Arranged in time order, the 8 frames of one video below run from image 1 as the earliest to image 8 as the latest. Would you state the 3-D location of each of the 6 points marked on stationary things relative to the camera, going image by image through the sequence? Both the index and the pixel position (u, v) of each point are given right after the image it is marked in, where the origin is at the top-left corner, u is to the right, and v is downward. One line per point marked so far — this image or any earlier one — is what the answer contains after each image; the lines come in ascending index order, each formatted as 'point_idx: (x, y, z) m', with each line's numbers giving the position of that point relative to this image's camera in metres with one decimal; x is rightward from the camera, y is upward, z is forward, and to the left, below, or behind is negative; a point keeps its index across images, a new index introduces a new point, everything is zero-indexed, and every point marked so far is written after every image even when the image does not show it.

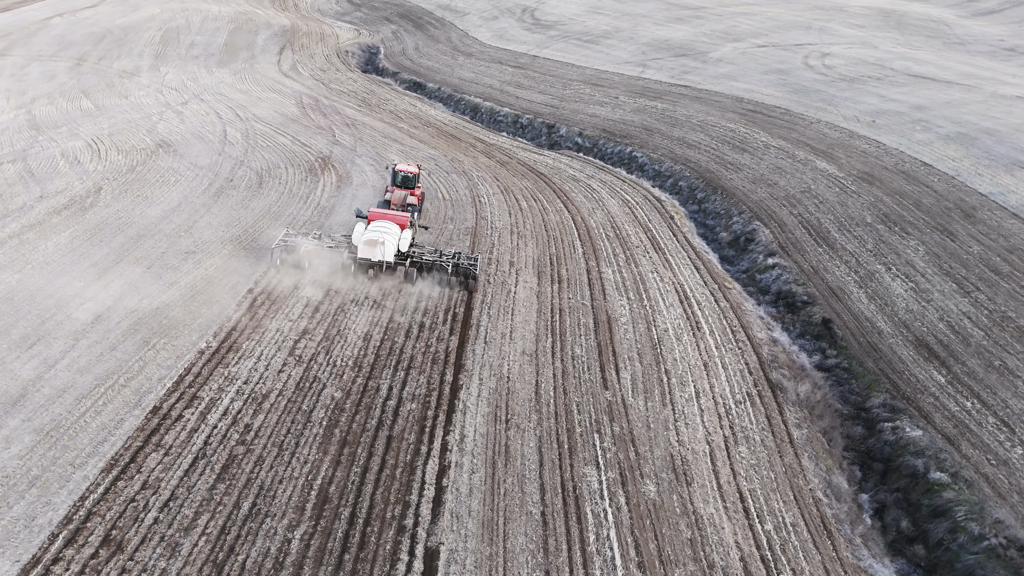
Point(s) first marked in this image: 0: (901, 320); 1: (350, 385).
0: (+8.3, -0.7, +15.3) m
1: (-2.3, -1.4, +10.2) m
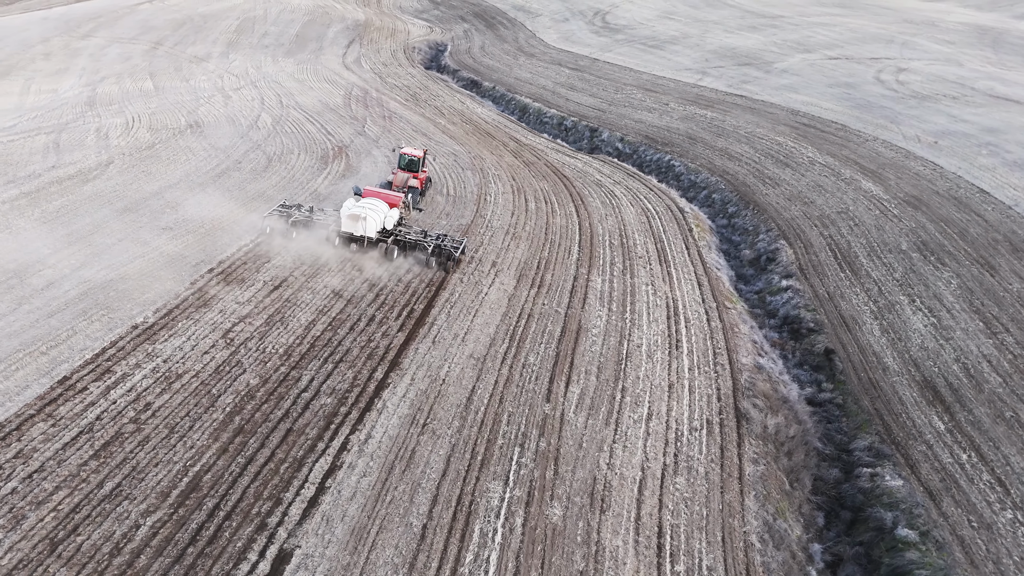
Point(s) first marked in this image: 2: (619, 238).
0: (+7.7, -1.4, +13.9) m
1: (-3.3, -1.2, +10.0) m
2: (+2.7, +1.3, +18.3) m
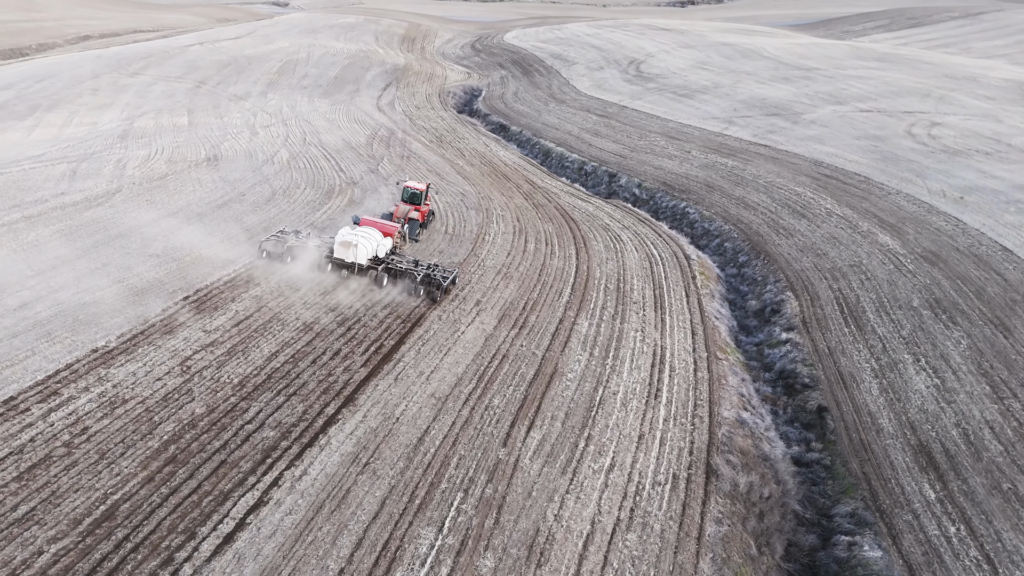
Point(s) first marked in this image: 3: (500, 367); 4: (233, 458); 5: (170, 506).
0: (+7.2, -2.4, +13.2) m
1: (-4.0, -1.6, +9.8) m
2: (+2.6, +0.1, +17.9) m
3: (-0.2, -1.4, +12.6) m
4: (-3.4, -2.1, +8.8) m
5: (-3.8, -2.4, +7.9) m
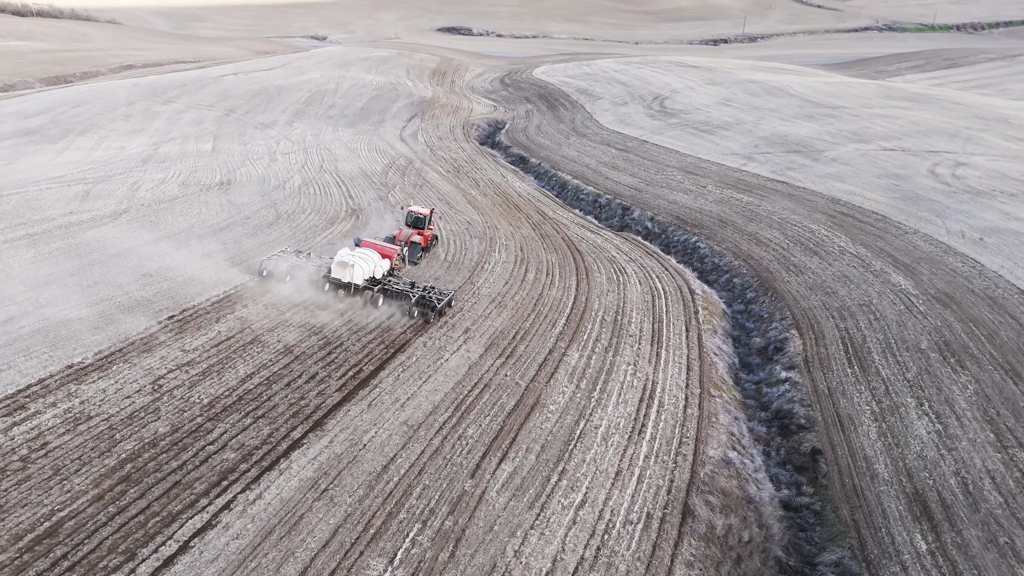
0: (+6.9, -3.1, +12.6) m
1: (-4.5, -1.8, +9.8) m
2: (+2.5, -0.7, +17.7) m
3: (-0.5, -1.9, +12.4) m
4: (-3.9, -2.3, +8.7) m
5: (-4.3, -2.6, +7.8) m
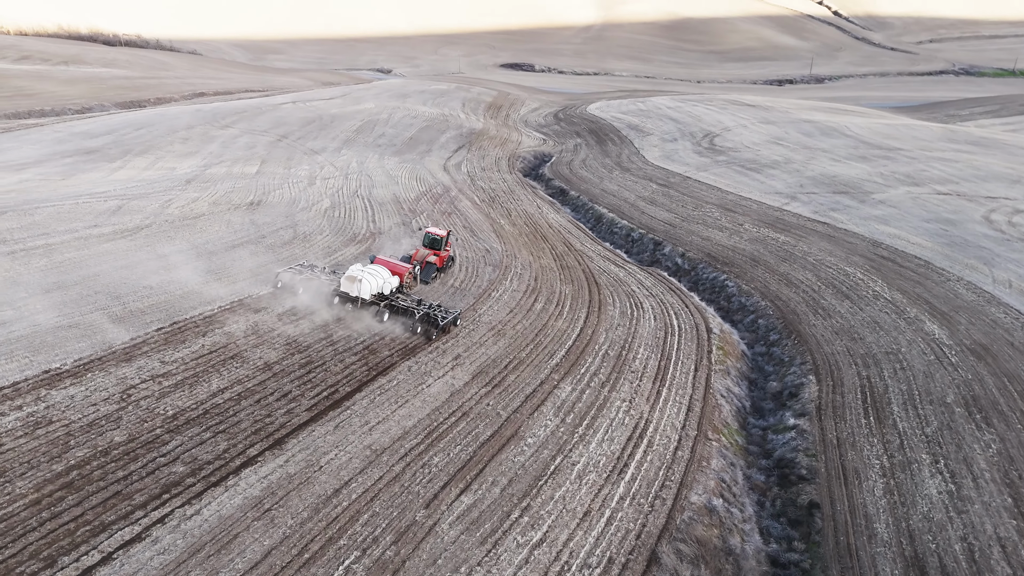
0: (+6.4, -3.9, +11.7) m
1: (-5.0, -2.0, +9.8) m
2: (+2.6, -1.5, +17.2) m
3: (-0.9, -2.3, +12.1) m
4: (-4.6, -2.4, +8.7) m
5: (-5.1, -2.6, +7.8) m
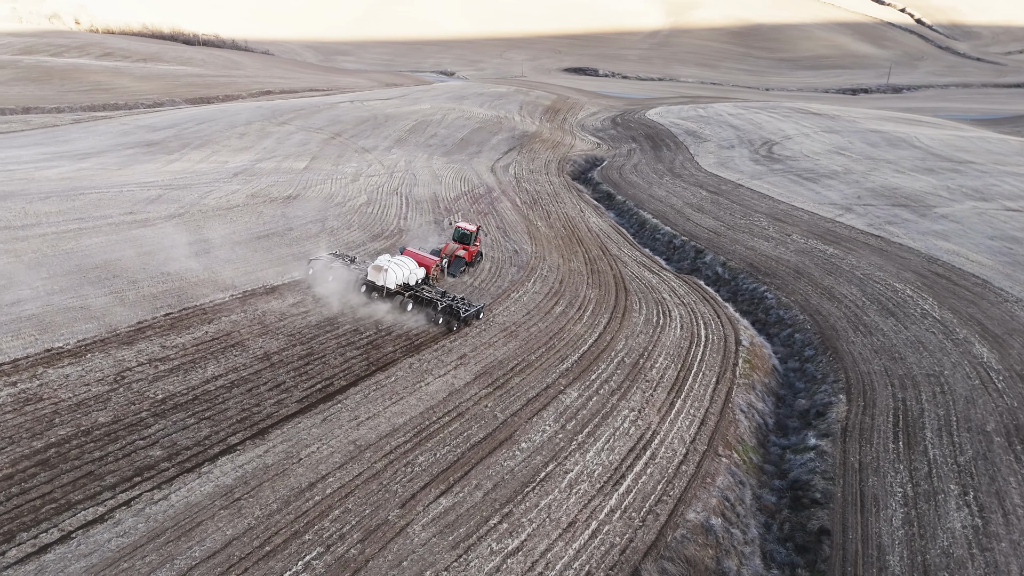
0: (+6.2, -4.1, +10.8) m
1: (-5.3, -1.8, +9.9) m
2: (+2.9, -1.6, +16.6) m
3: (-1.0, -2.2, +11.9) m
4: (-5.0, -2.2, +8.8) m
5: (-5.5, -2.4, +7.9) m
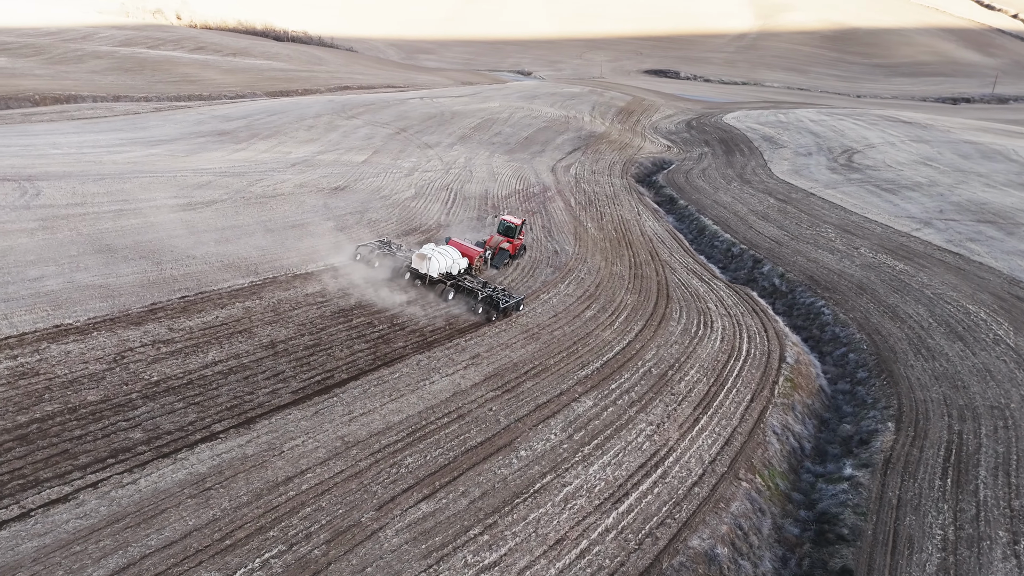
0: (+6.0, -4.4, +9.7) m
1: (-5.4, -1.5, +9.9) m
2: (+3.4, -1.8, +15.8) m
3: (-1.0, -2.2, +11.4) m
4: (-5.3, -2.0, +8.7) m
5: (-5.9, -2.1, +8.0) m
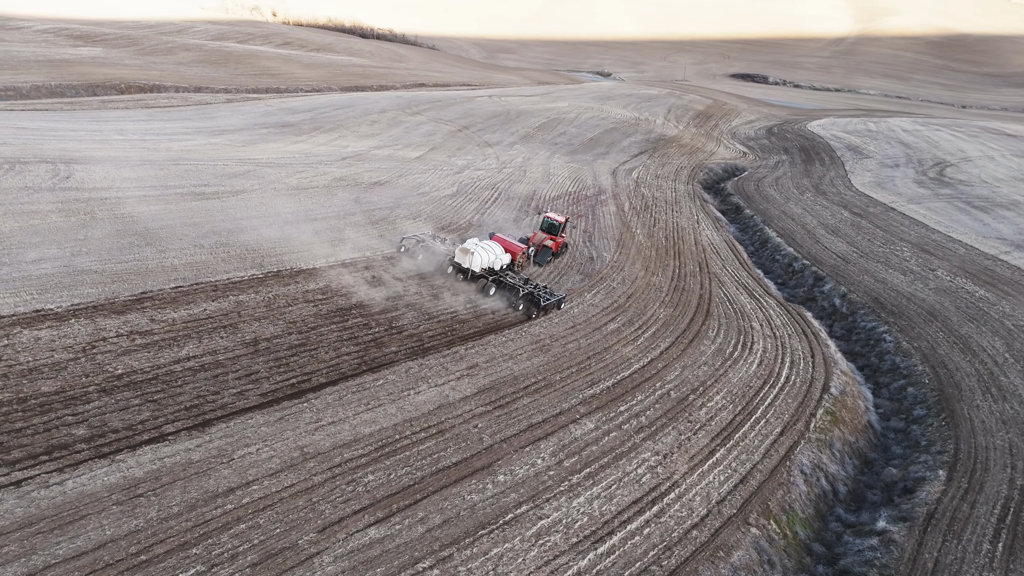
0: (+5.3, -4.8, +8.1) m
1: (-5.8, -1.3, +9.6) m
2: (+3.5, -2.1, +14.4) m
3: (-1.3, -2.3, +10.6) m
4: (-5.8, -1.8, +8.4) m
5: (-6.5, -1.9, +7.7) m
